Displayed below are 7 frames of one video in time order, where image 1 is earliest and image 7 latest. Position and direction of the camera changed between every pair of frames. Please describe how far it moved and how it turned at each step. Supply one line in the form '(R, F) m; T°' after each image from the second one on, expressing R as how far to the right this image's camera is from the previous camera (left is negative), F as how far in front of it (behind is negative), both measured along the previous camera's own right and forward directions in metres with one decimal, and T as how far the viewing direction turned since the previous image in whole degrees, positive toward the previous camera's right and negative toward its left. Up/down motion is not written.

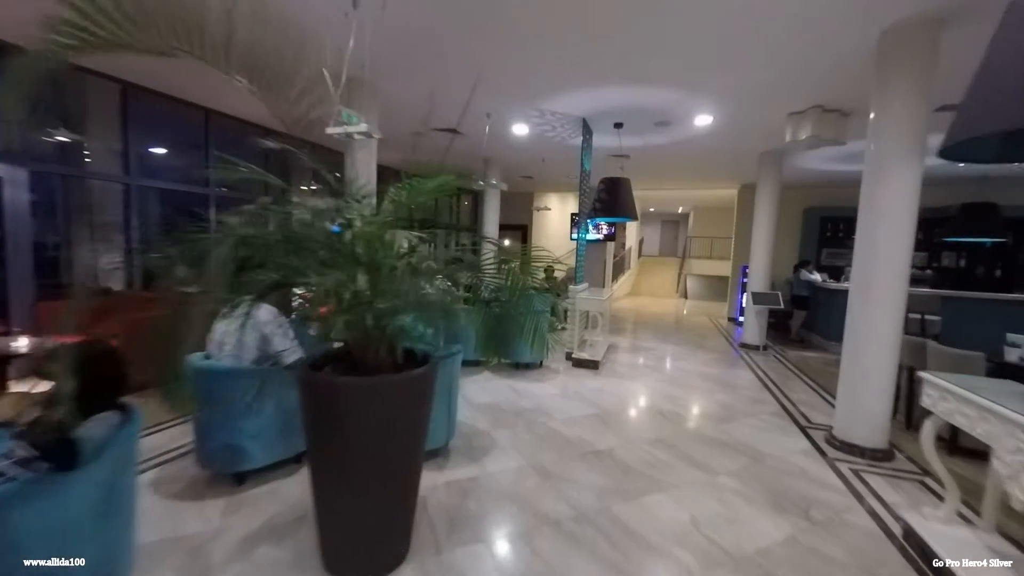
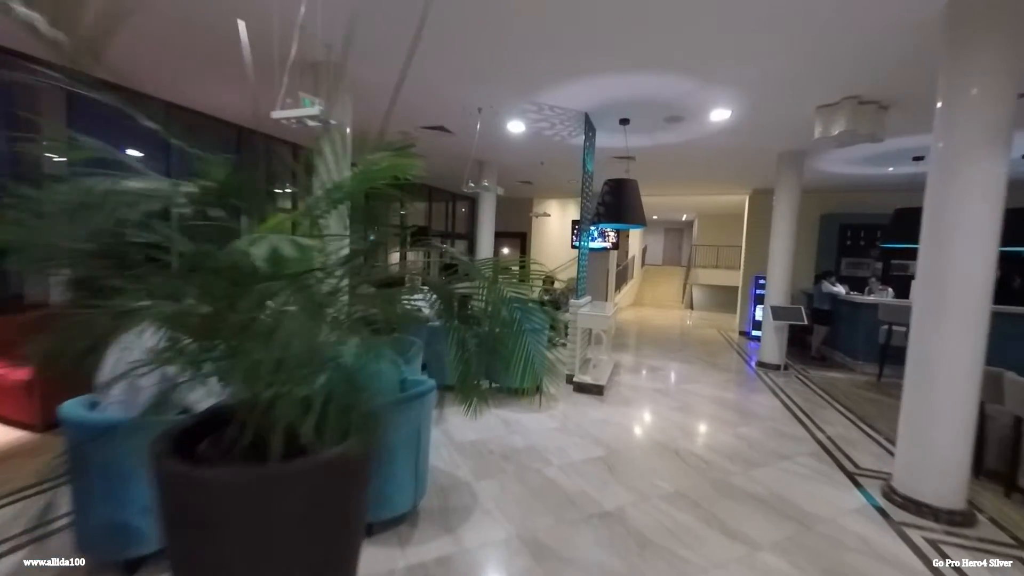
(+0.1, +0.6) m; 0°
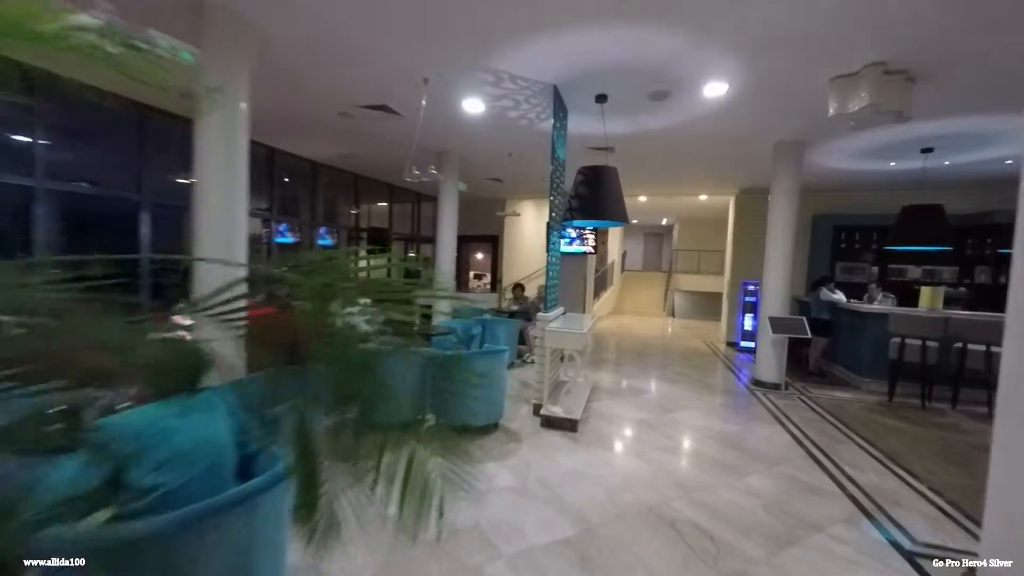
(+0.3, +1.0) m; +3°
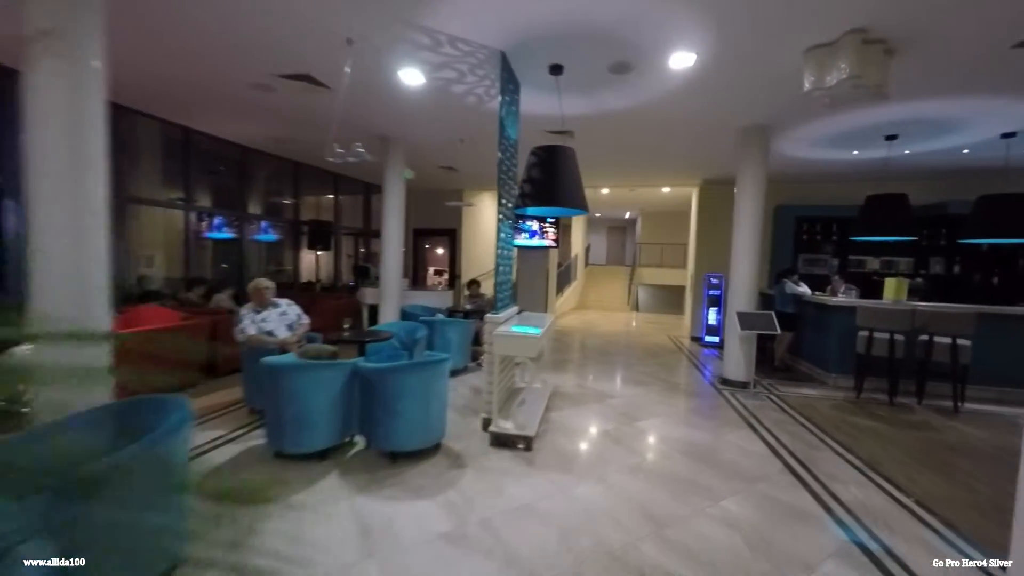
(+0.2, +0.6) m; +4°
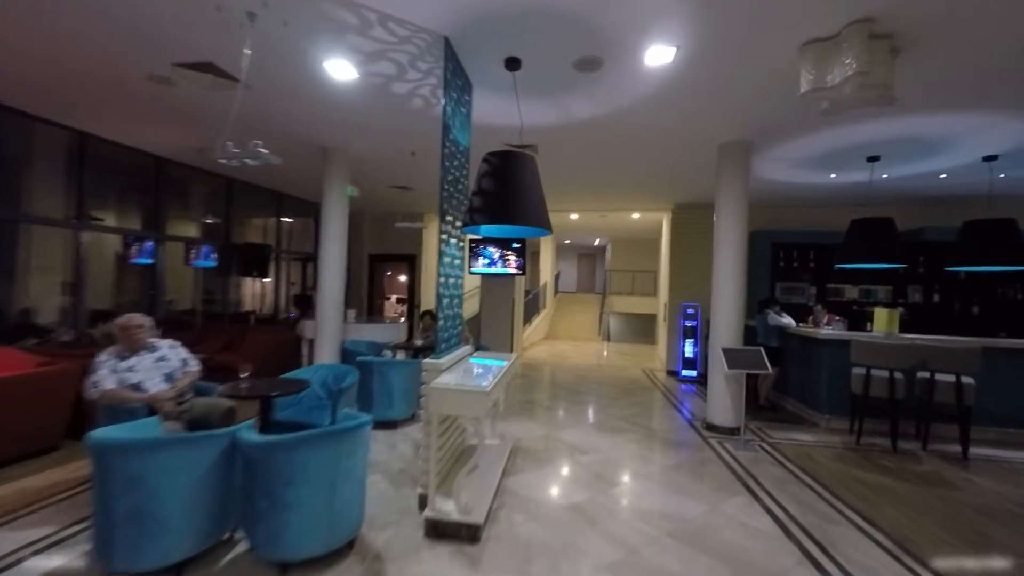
(+0.2, +0.8) m; +4°
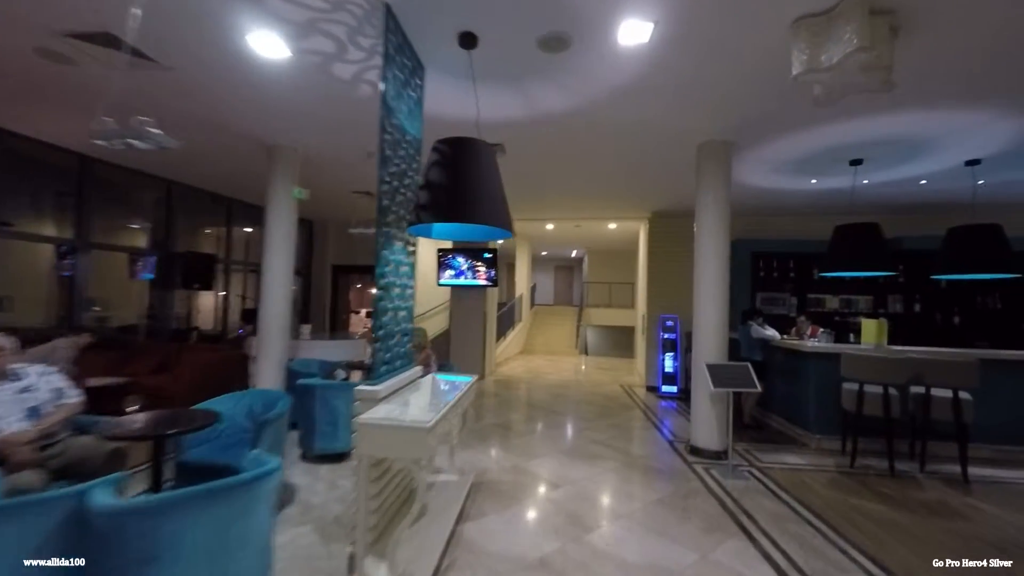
(+0.2, +0.5) m; +3°
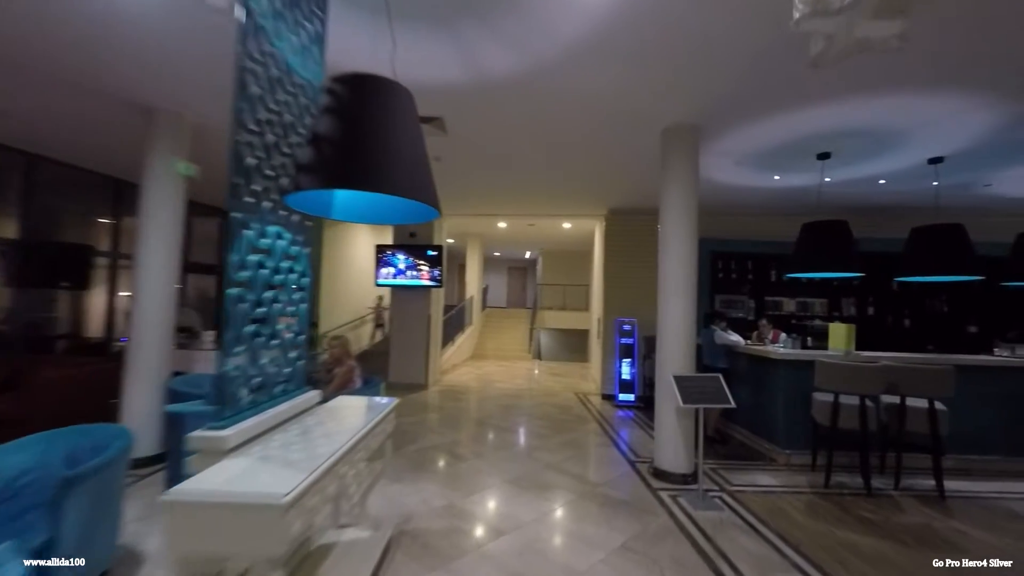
(+0.1, +0.7) m; +6°
